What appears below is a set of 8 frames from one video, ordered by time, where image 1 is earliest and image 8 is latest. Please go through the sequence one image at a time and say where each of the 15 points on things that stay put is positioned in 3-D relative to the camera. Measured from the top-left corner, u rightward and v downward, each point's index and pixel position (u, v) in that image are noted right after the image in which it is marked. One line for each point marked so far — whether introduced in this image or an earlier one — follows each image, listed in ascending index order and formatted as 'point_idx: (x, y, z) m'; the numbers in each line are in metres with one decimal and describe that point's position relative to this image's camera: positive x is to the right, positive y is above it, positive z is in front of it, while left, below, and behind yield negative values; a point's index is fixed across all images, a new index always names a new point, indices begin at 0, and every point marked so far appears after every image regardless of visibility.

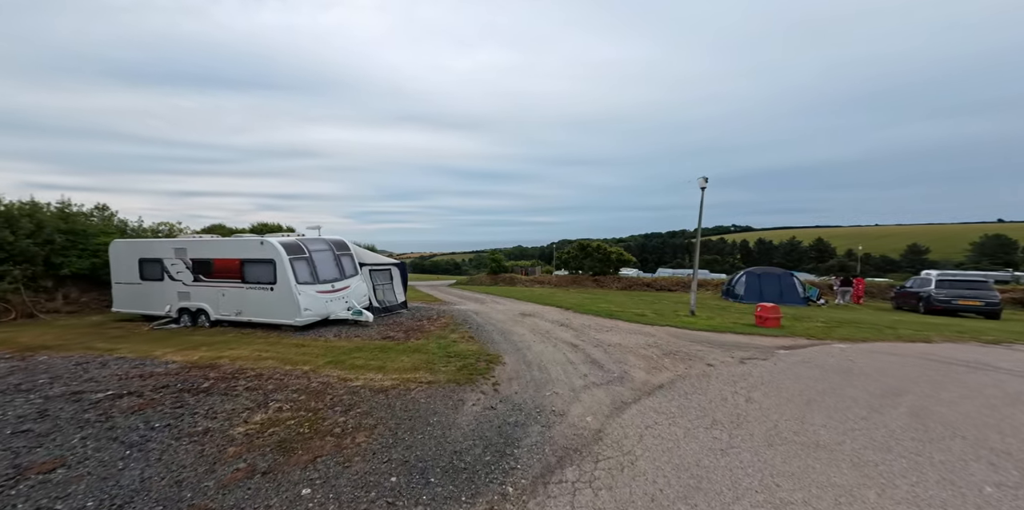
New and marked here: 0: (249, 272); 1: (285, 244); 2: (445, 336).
0: (-7.2, -0.5, +10.8) m
1: (-6.3, +0.3, +10.9) m
2: (-1.7, -2.0, +9.7) m
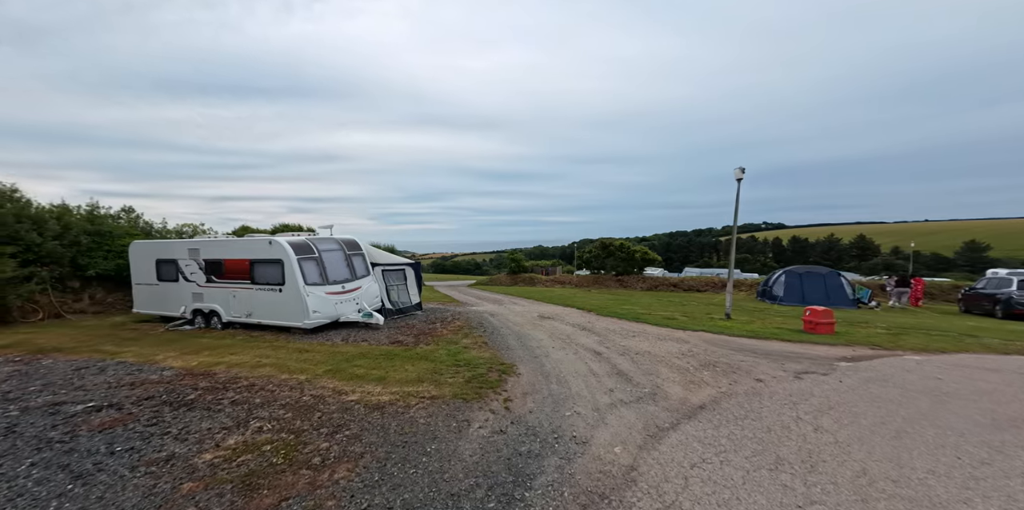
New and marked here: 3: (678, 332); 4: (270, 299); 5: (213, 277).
0: (-6.7, -0.5, +10.4) m
1: (-5.8, +0.3, +10.5) m
2: (-1.3, -2.0, +9.0) m
3: (+4.5, -2.1, +10.8) m
4: (-6.4, -1.2, +10.4) m
5: (-8.3, -0.6, +11.0) m
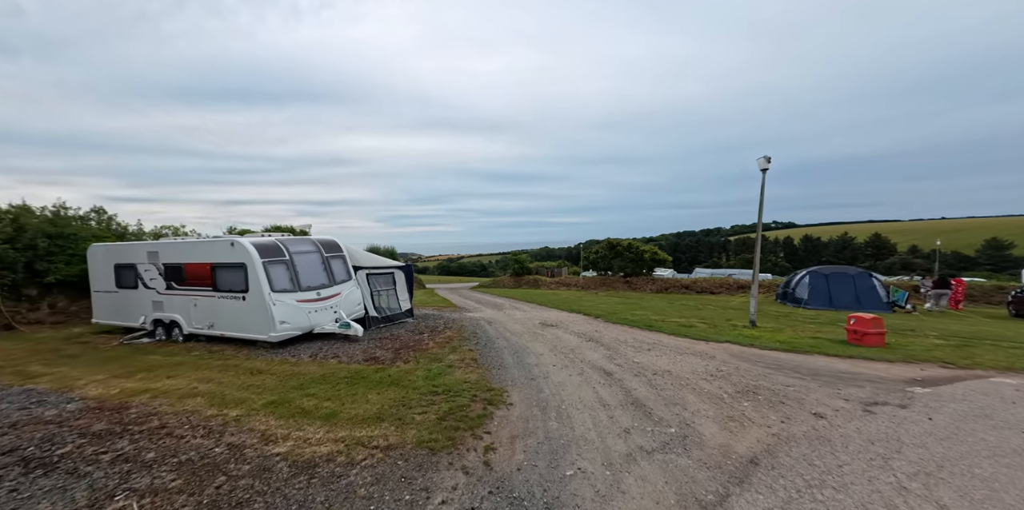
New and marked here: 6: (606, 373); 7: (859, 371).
0: (-6.8, -0.6, +9.2) m
1: (-5.9, +0.2, +9.2) m
2: (-1.4, -2.1, +7.7) m
3: (+4.4, -2.1, +9.4) m
4: (-6.5, -1.2, +9.1) m
5: (-8.4, -0.7, +9.8) m
6: (+1.7, -2.1, +7.0) m
7: (+6.0, -2.0, +6.8) m
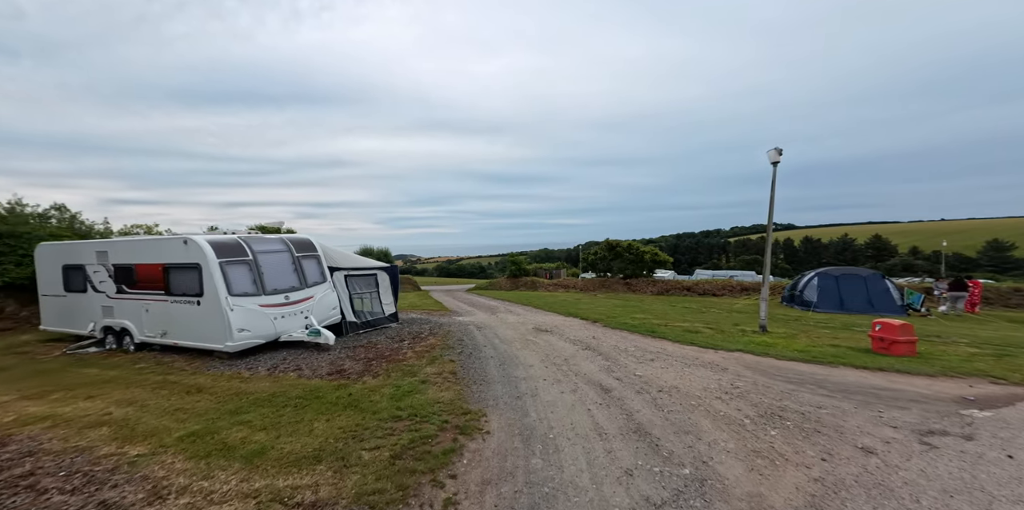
0: (-7.1, -0.5, +8.3) m
1: (-6.2, +0.2, +8.3) m
2: (-1.6, -2.0, +6.7) m
3: (+4.2, -2.1, +8.4) m
4: (-6.7, -1.2, +8.2) m
5: (-8.7, -0.7, +8.8) m
6: (+1.4, -2.1, +6.1) m
7: (+5.8, -2.0, +5.9) m
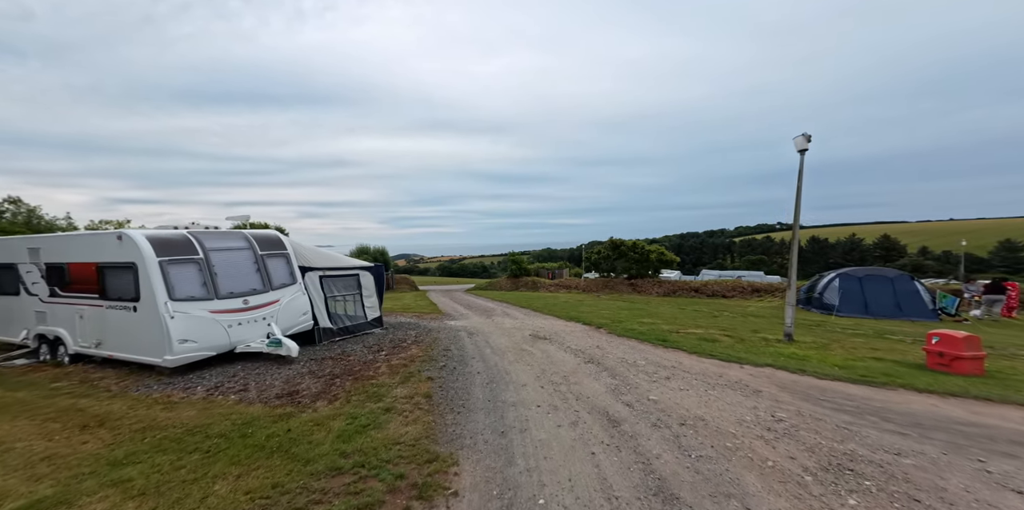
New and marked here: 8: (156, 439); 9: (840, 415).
0: (-7.3, -0.5, +7.1) m
1: (-6.4, +0.3, +7.1) m
2: (-1.8, -2.0, +5.5) m
3: (+4.0, -2.1, +7.2) m
4: (-6.9, -1.2, +7.0) m
5: (-8.8, -0.7, +7.7) m
6: (+1.2, -2.1, +4.9) m
7: (+5.6, -2.0, +4.6) m
8: (-3.6, -1.9, +4.1) m
9: (+4.2, -2.0, +5.0) m
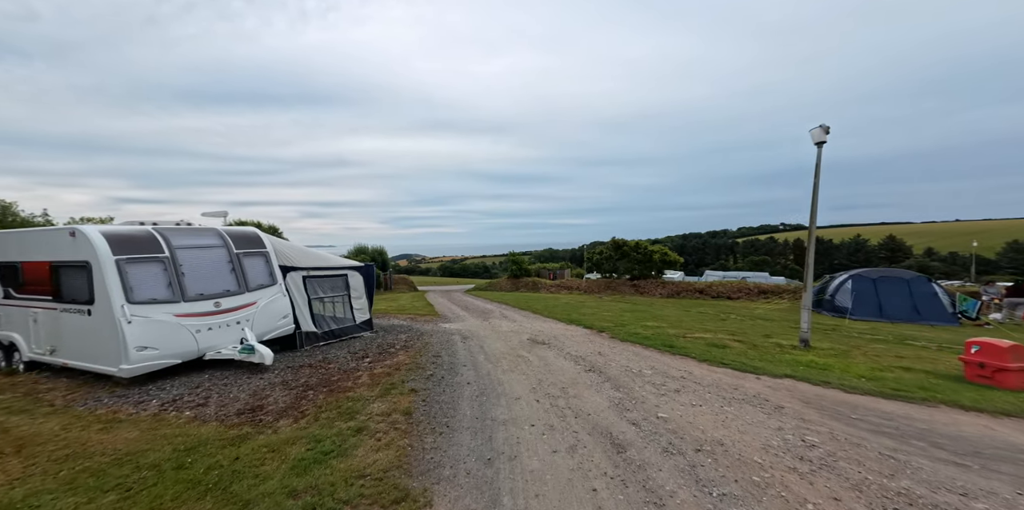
0: (-7.4, -0.5, +6.5) m
1: (-6.5, +0.3, +6.5) m
2: (-1.9, -2.0, +4.8) m
3: (+3.9, -2.1, +6.5) m
4: (-7.0, -1.1, +6.4) m
5: (-9.0, -0.6, +7.0) m
6: (+1.1, -2.0, +4.2) m
7: (+5.4, -1.9, +3.9) m
8: (-3.8, -1.9, +3.4) m
9: (+4.0, -2.0, +4.3) m
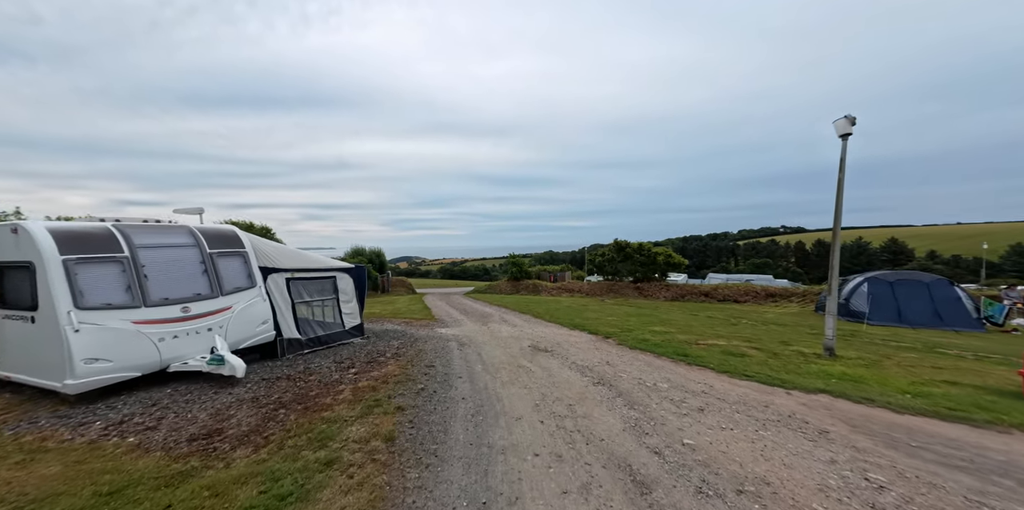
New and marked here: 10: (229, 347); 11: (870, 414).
0: (-7.4, -0.5, +5.7) m
1: (-6.5, +0.3, +5.8) m
2: (-1.9, -2.0, +4.1) m
3: (+3.9, -2.1, +5.7) m
4: (-7.0, -1.1, +5.6) m
5: (-8.9, -0.6, +6.3) m
6: (+1.1, -2.0, +3.5) m
7: (+5.5, -1.9, +3.2) m
8: (-3.8, -1.8, +2.7) m
9: (+4.0, -2.0, +3.6) m
10: (-5.0, -1.6, +7.1) m
11: (+4.6, -2.0, +5.0) m
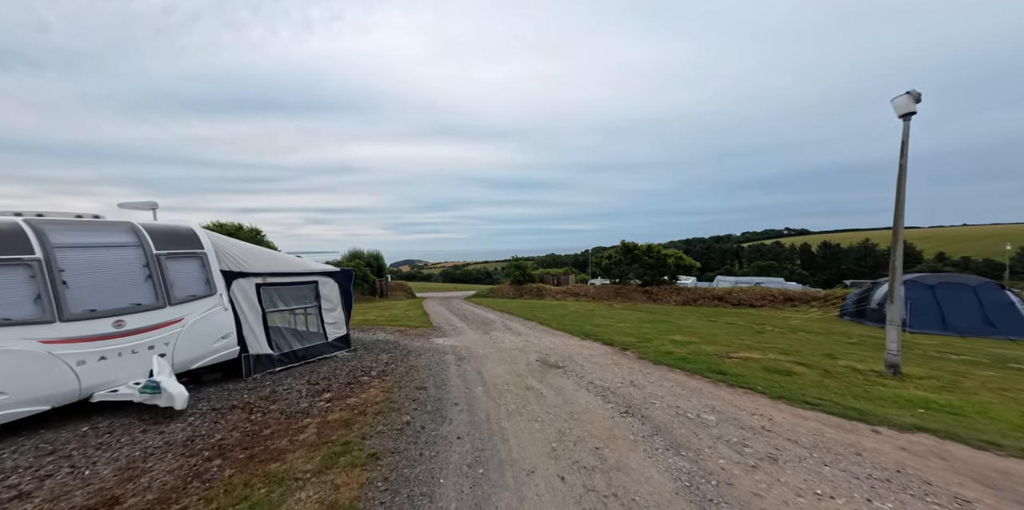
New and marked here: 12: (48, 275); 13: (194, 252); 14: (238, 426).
0: (-7.3, -0.5, +4.5) m
1: (-6.4, +0.3, +4.5) m
2: (-1.8, -2.0, +2.8) m
3: (+4.0, -2.0, +4.4) m
4: (-6.9, -1.2, +4.4) m
5: (-8.8, -0.6, +5.1) m
6: (+1.2, -2.0, +2.2) m
7: (+5.5, -1.9, +1.9) m
8: (-3.7, -1.8, +1.4) m
9: (+4.1, -2.0, +2.3) m
10: (-4.8, -1.6, +5.9) m
11: (+4.7, -2.0, +3.7) m
12: (-5.9, -0.2, +5.0) m
13: (-5.4, +0.1, +6.7) m
14: (-3.3, -2.1, +4.8) m
